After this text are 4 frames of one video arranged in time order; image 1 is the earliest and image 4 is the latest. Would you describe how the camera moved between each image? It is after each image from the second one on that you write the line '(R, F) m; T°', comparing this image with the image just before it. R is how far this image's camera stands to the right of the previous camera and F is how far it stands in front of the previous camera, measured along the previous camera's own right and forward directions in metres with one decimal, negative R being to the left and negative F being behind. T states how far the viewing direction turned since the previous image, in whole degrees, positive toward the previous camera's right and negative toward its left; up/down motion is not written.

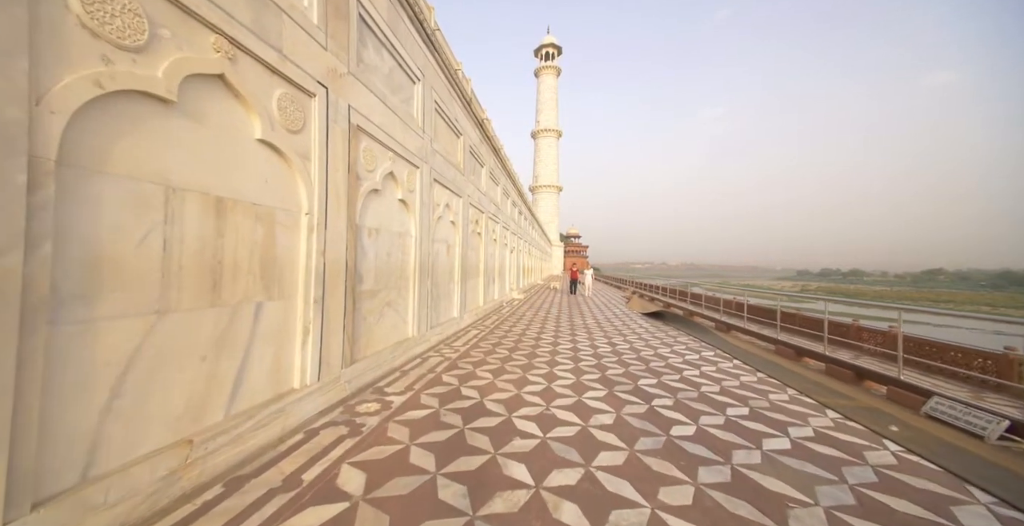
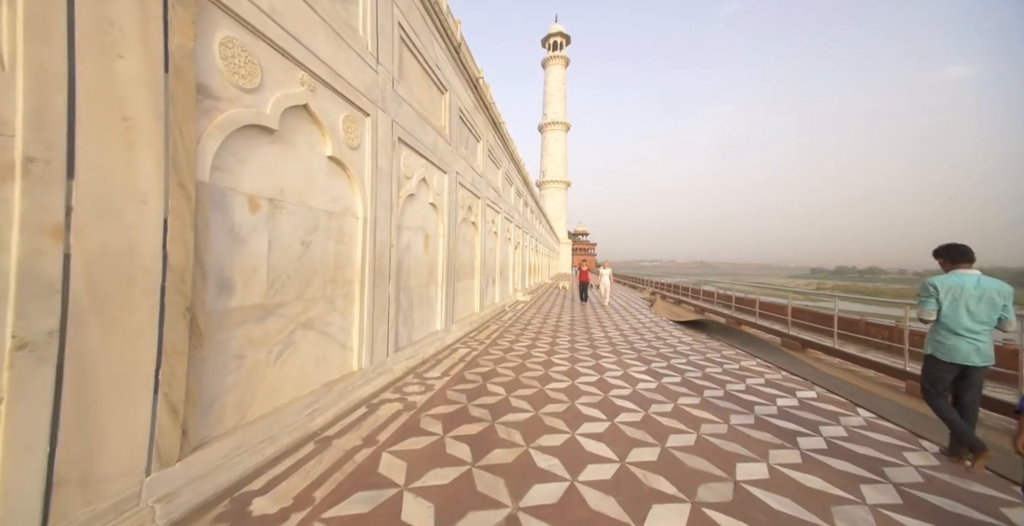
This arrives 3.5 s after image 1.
(+0.1, +1.6) m; -1°
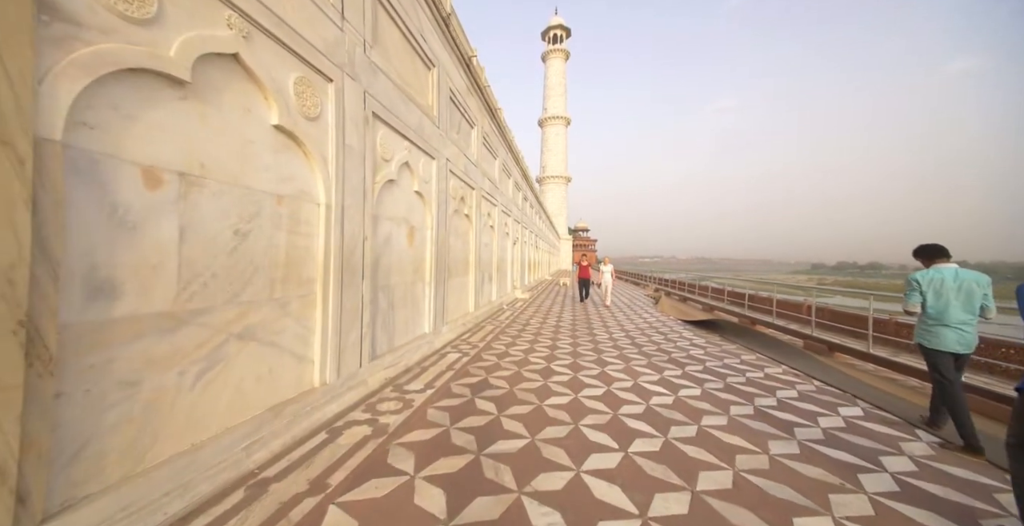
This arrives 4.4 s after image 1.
(+0.1, +0.5) m; 0°
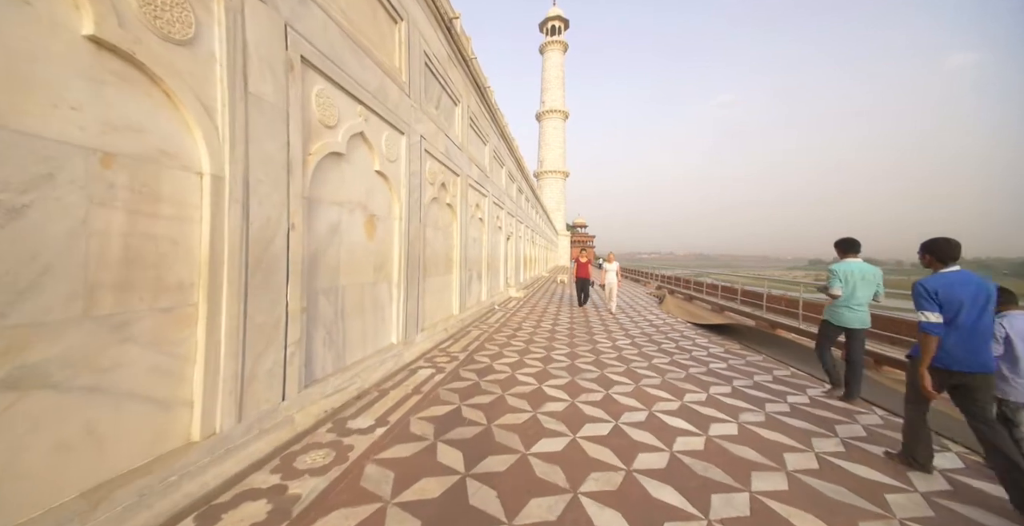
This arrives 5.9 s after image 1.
(+0.1, +0.8) m; 0°
